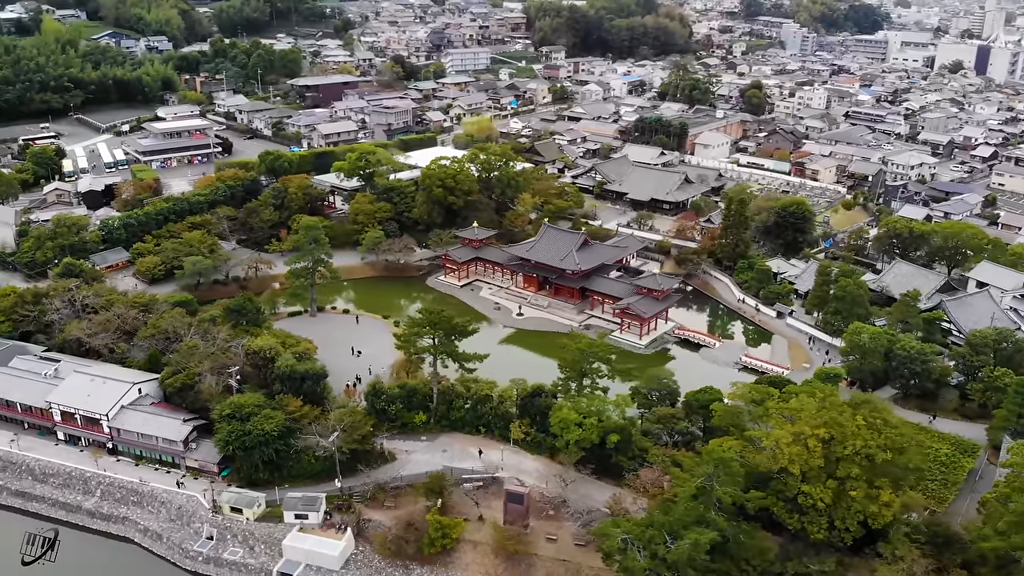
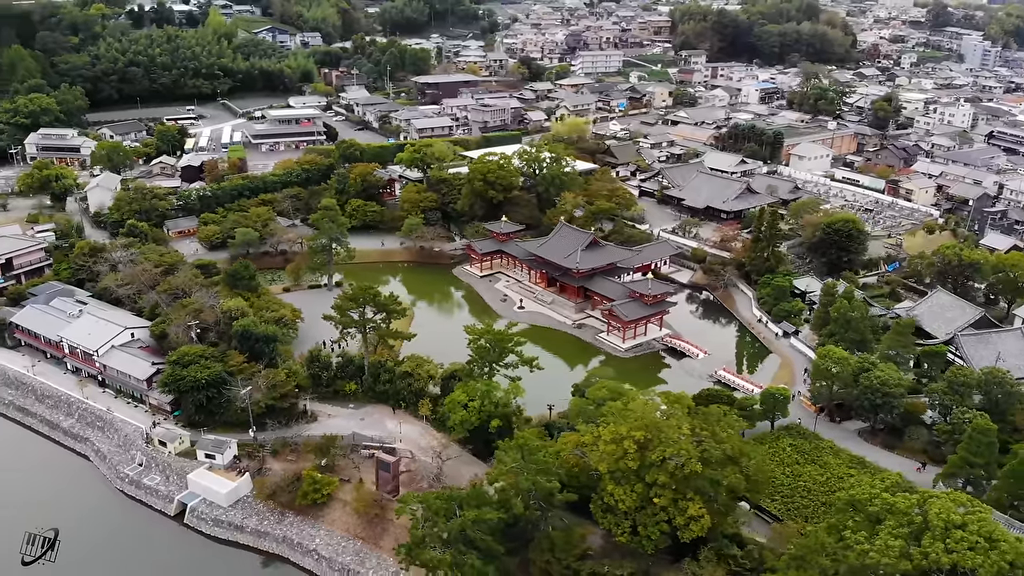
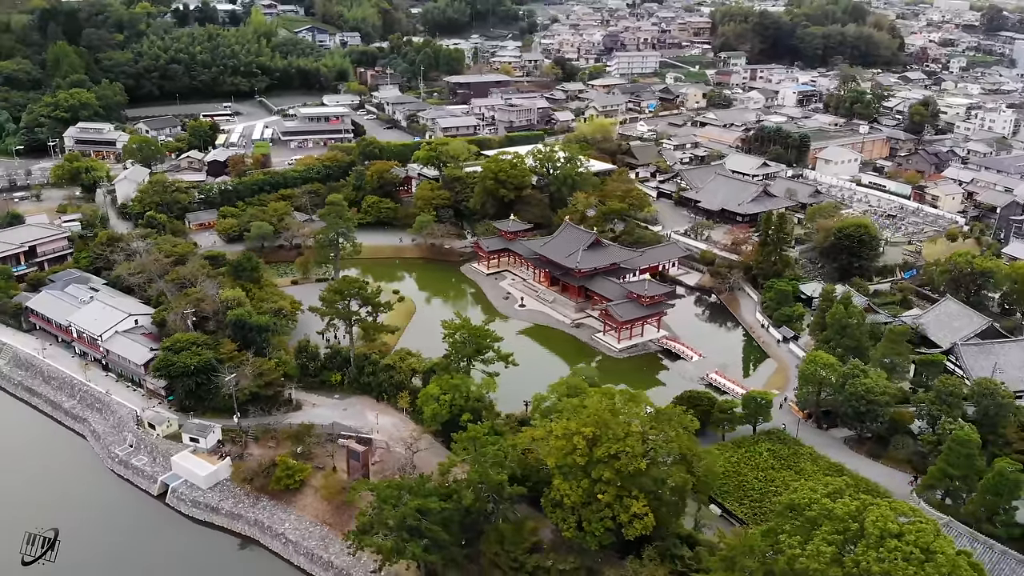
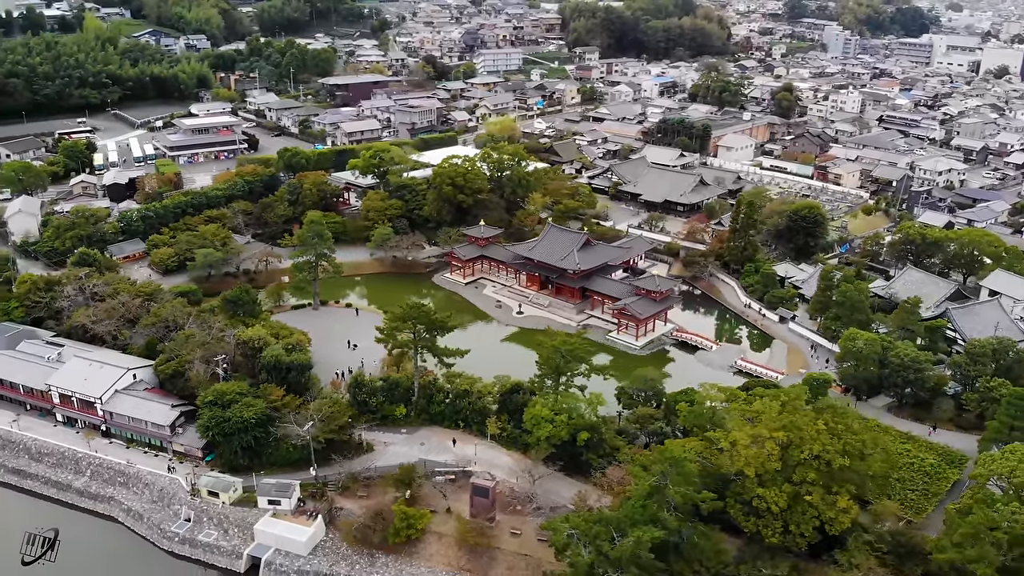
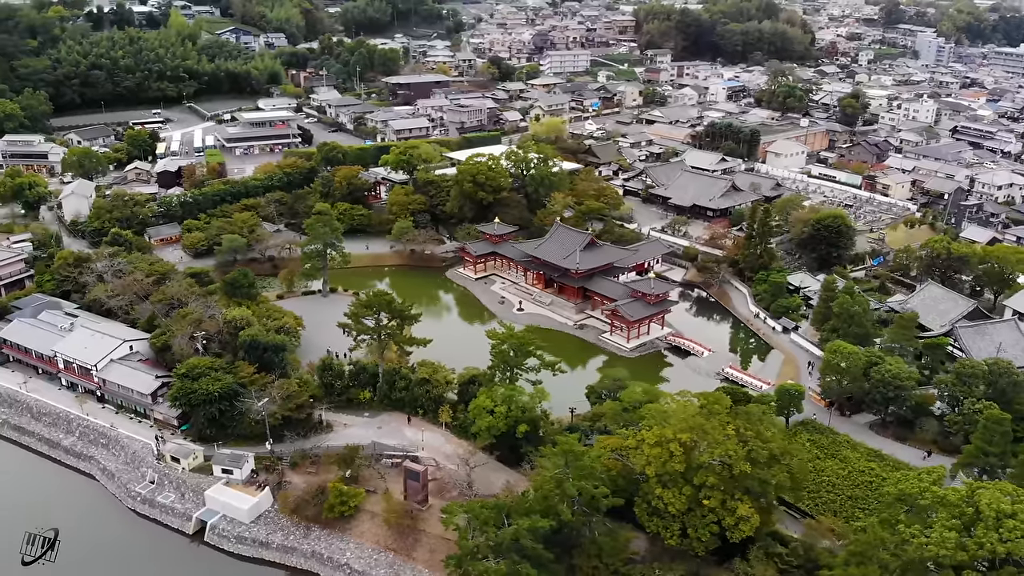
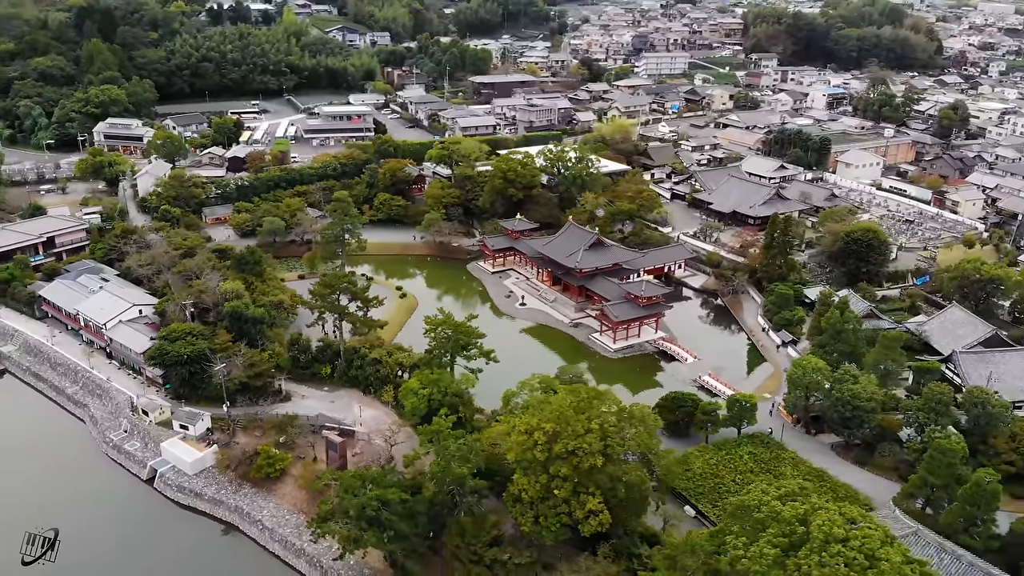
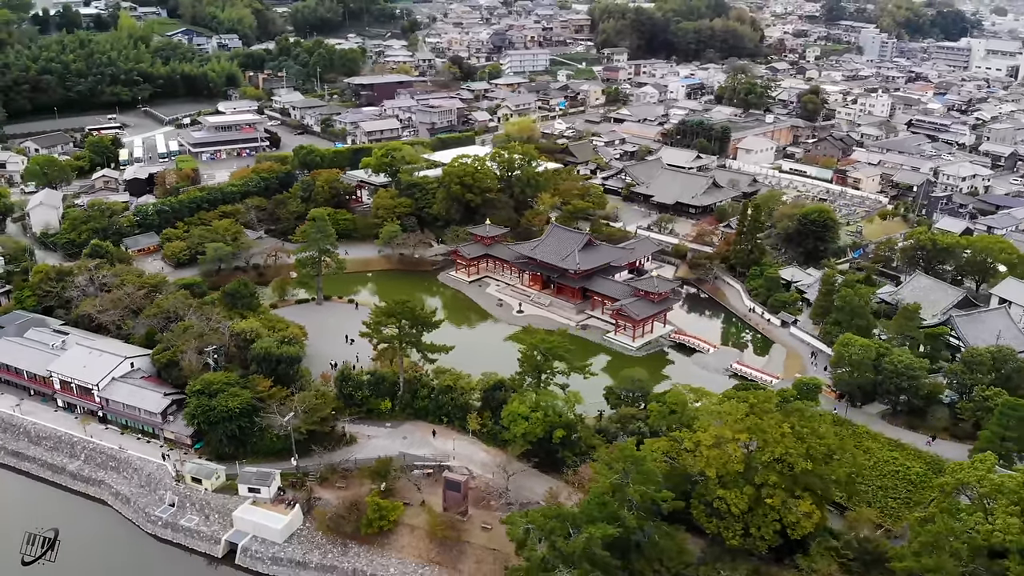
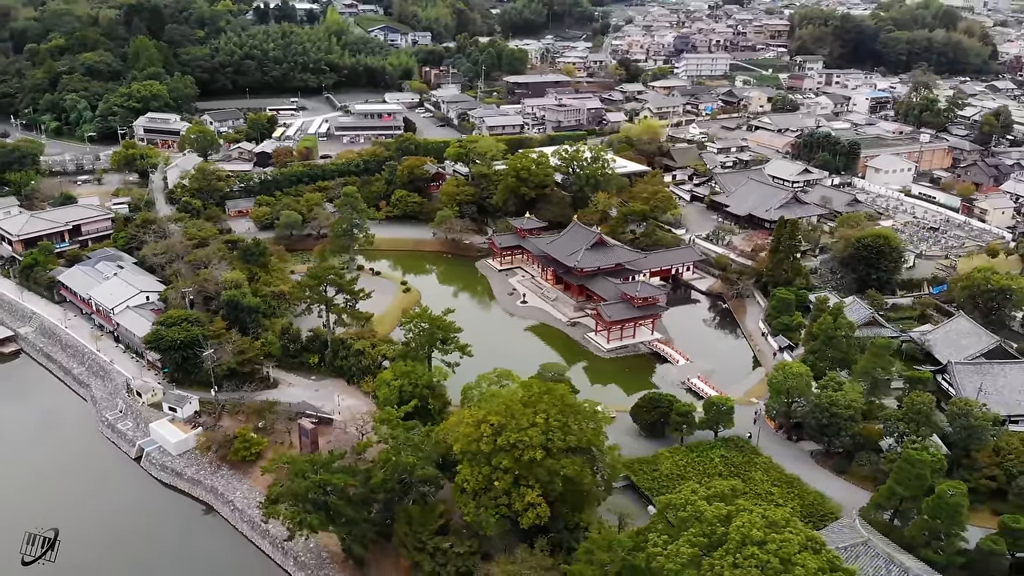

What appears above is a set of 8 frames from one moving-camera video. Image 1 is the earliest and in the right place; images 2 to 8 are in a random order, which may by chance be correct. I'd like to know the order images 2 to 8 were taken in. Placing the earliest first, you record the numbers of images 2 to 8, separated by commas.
4, 7, 5, 2, 3, 6, 8
